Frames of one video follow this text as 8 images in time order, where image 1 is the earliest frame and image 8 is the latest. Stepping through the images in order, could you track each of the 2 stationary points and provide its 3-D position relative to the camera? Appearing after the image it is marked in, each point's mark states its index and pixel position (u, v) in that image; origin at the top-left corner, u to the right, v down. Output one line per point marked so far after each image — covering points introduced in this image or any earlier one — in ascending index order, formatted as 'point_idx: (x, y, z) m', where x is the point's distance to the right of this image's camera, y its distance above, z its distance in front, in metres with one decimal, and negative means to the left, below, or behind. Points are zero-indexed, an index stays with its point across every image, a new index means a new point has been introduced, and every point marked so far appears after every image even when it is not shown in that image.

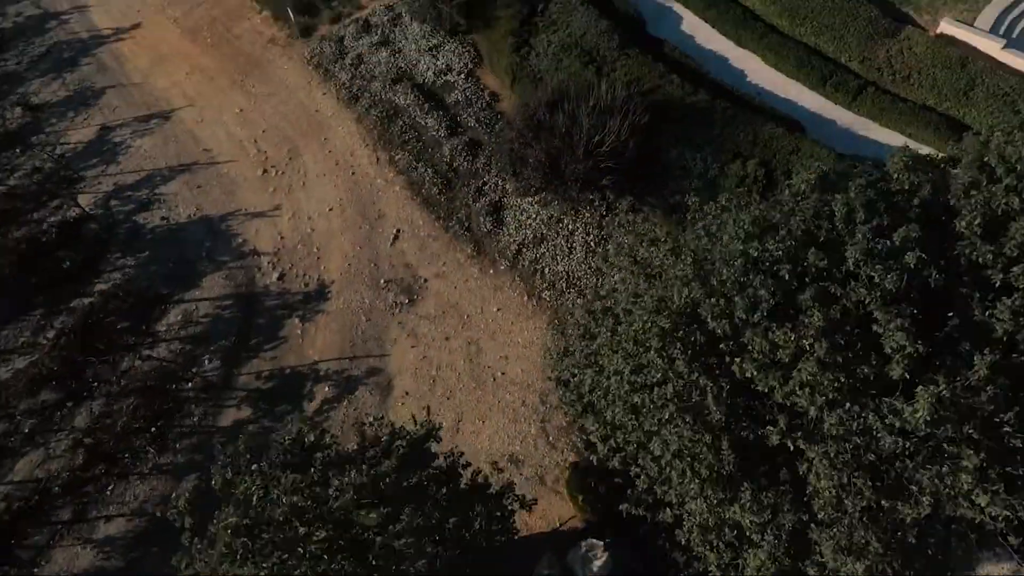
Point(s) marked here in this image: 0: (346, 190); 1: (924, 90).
0: (-4.7, +2.8, +18.9) m
1: (+10.5, +5.0, +17.1) m
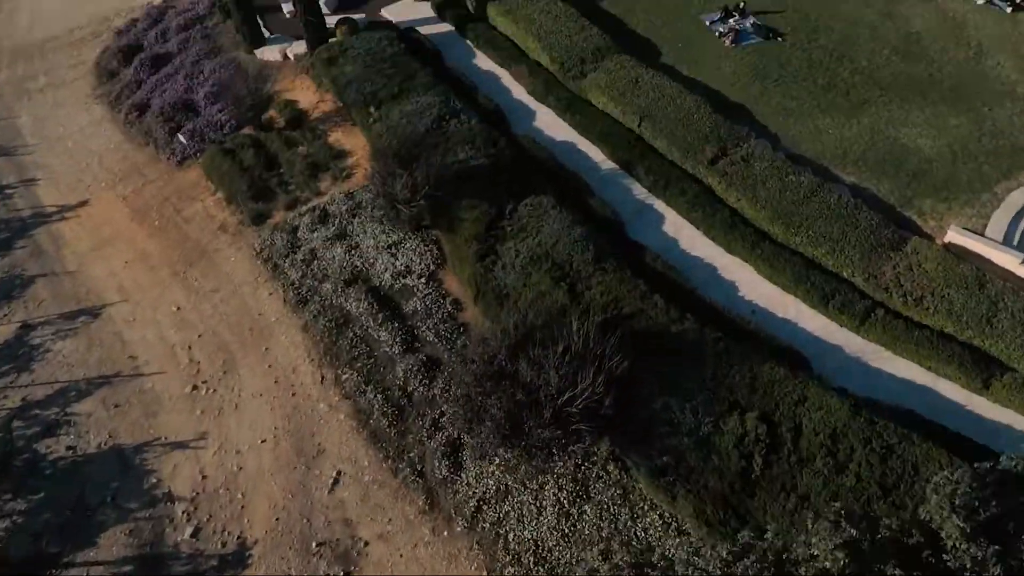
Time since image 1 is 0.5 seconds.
0: (-5.6, -3.1, +16.3) m
1: (+9.6, -0.6, +15.0) m
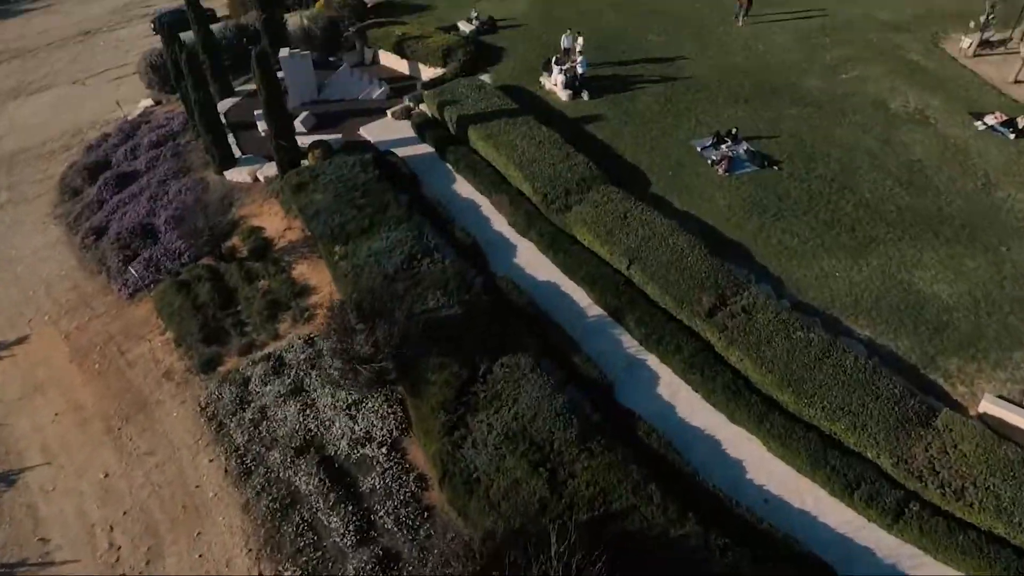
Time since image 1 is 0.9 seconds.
0: (-6.1, -6.9, +13.6) m
1: (+9.0, -4.3, +12.7) m
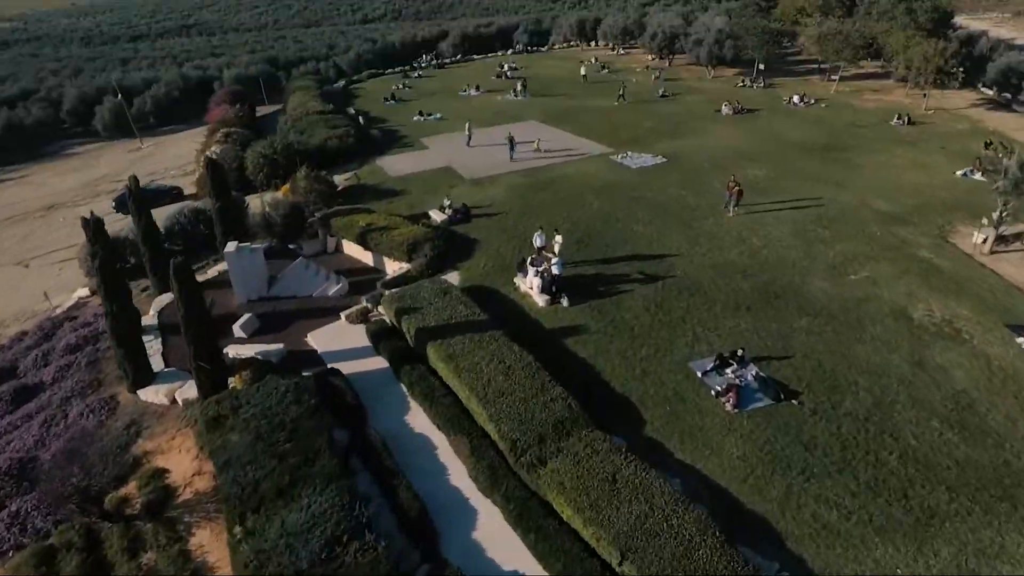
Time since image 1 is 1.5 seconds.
0: (-7.0, -11.9, +7.5) m
1: (+8.2, -9.1, +7.4) m
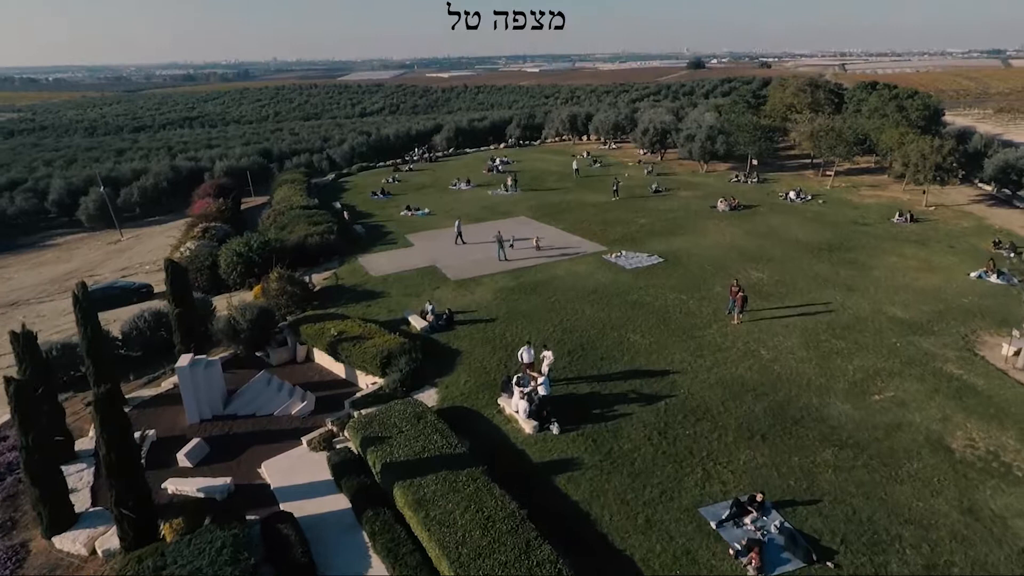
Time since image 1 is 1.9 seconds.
0: (-7.4, -13.6, +3.4) m
1: (+7.8, -10.9, +3.7) m
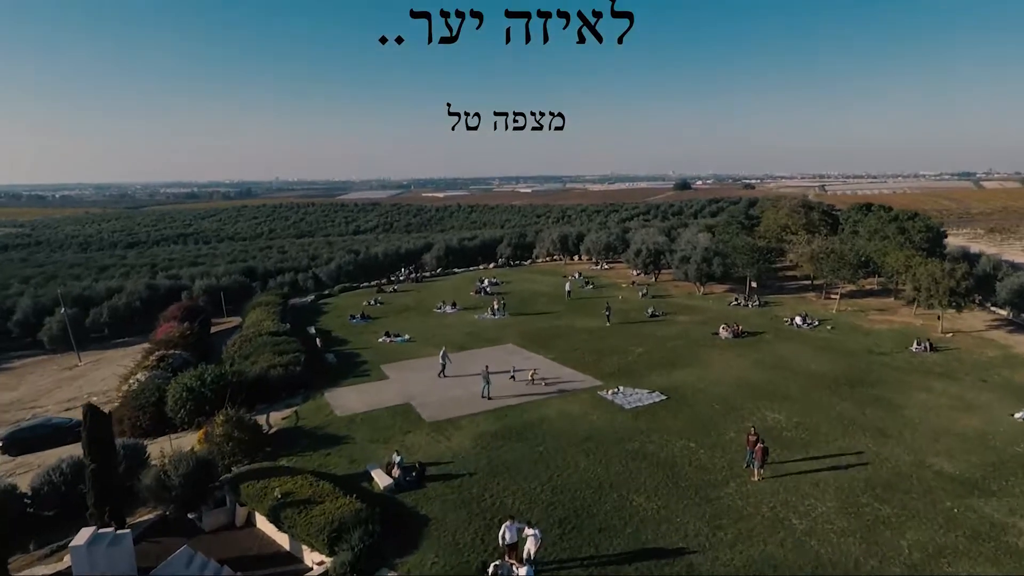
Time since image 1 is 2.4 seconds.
0: (-7.9, -14.5, -2.7) m
1: (+7.3, -11.9, -1.8) m
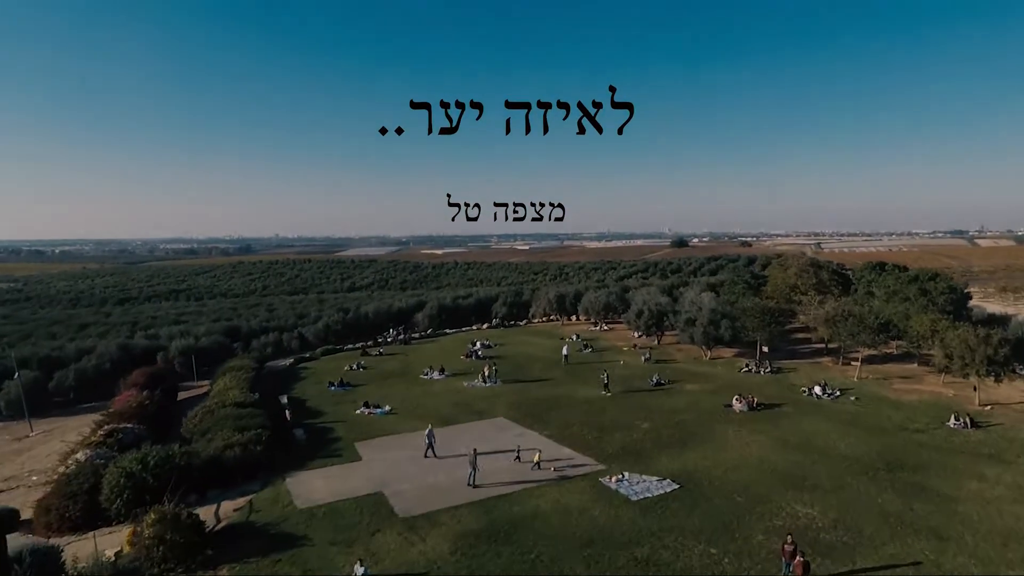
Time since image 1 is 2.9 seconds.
0: (-8.2, -14.5, -7.6) m
1: (+7.0, -12.0, -6.4) m
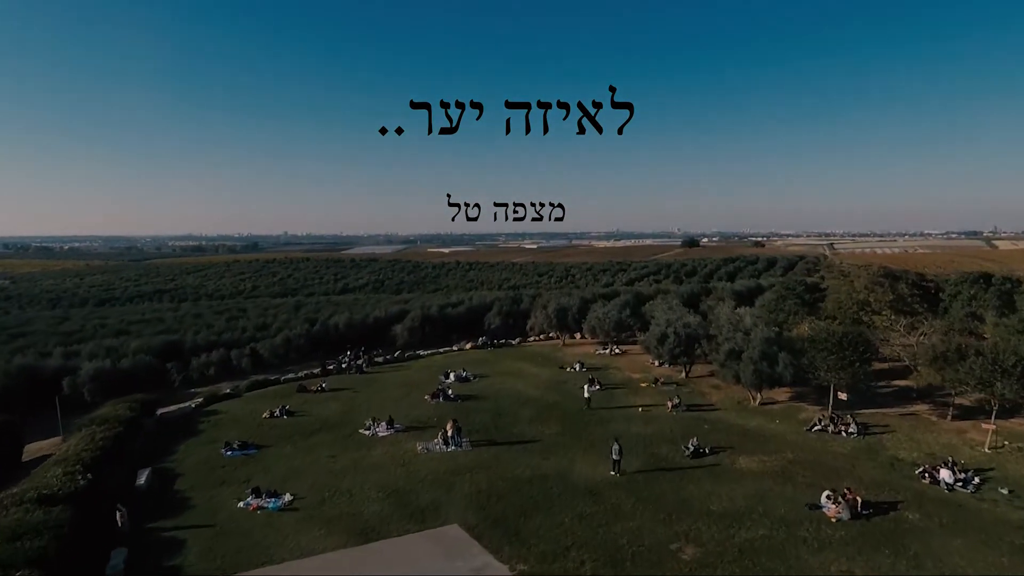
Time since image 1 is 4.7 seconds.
0: (-10.2, -15.6, -21.4) m
1: (+5.0, -13.2, -20.4) m
